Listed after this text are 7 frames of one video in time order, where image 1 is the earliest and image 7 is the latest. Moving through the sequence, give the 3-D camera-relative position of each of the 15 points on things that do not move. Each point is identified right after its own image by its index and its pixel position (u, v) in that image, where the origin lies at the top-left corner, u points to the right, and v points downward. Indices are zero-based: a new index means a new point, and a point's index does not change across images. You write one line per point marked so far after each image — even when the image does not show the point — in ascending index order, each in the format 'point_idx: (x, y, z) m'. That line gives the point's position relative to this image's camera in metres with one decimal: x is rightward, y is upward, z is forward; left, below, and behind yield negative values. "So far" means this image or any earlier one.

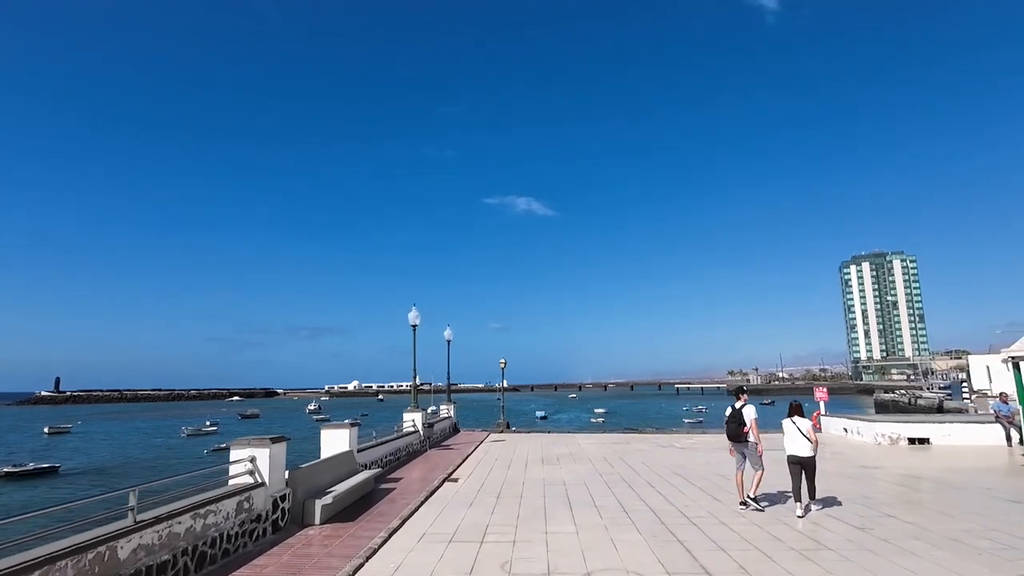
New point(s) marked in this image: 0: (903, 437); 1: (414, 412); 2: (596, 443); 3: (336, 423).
0: (+12.1, -4.6, +18.0) m
1: (-3.1, -3.9, +18.1) m
2: (+2.7, -5.1, +18.9) m
3: (-3.4, -2.7, +11.3) m
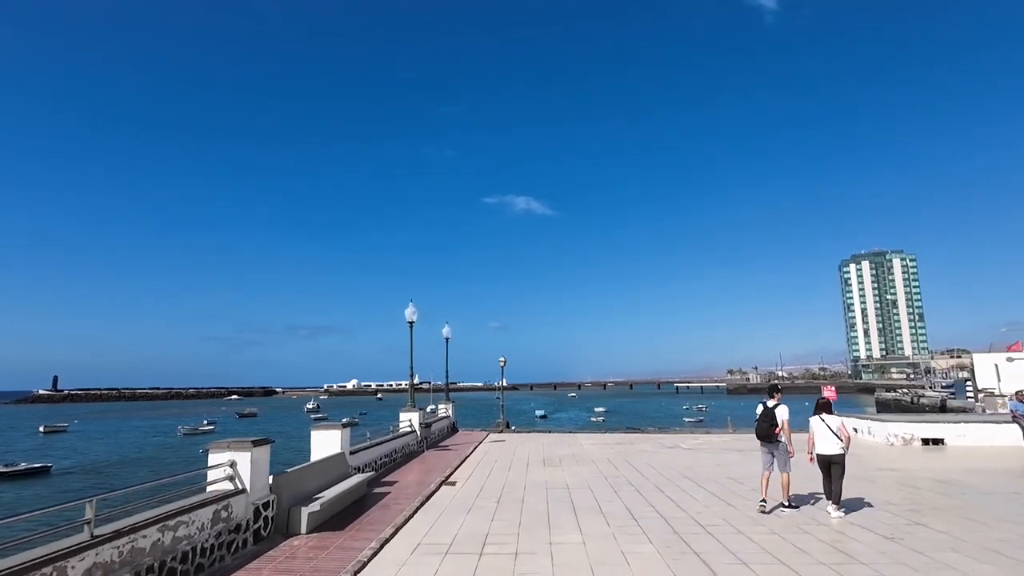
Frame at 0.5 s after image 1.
0: (+12.1, -4.5, +17.4) m
1: (-3.1, -3.7, +17.5) m
2: (+2.7, -5.0, +18.3) m
3: (-3.4, -2.5, +10.7) m
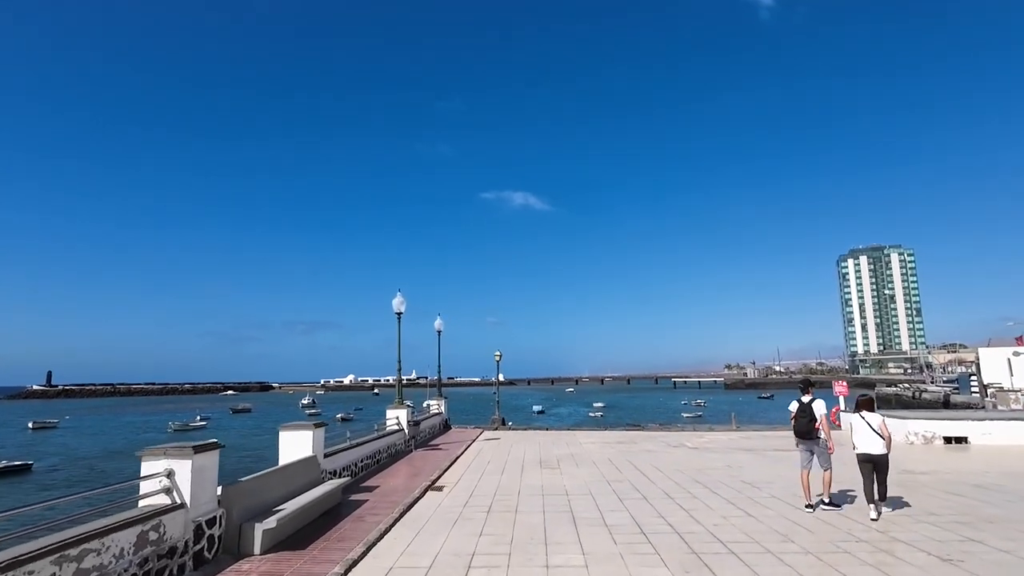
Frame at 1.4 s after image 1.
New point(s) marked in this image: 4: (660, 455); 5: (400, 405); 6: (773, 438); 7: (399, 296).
0: (+12.0, -4.2, +16.3) m
1: (-3.2, -3.4, +16.3) m
2: (+2.6, -4.6, +17.2) m
3: (-3.6, -2.3, +9.6) m
4: (+3.8, -4.3, +15.1) m
5: (-3.2, -3.3, +16.4) m
6: (+8.4, -4.8, +18.7) m
7: (-3.4, -0.3, +17.5) m
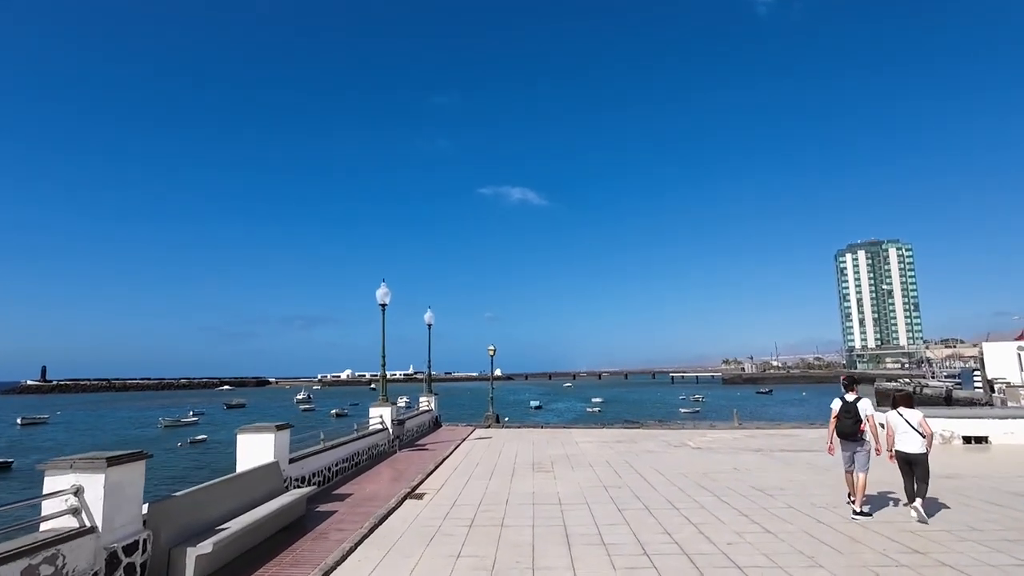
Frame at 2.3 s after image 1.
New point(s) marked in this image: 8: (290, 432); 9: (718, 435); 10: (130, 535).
0: (+11.8, -3.9, +15.3) m
1: (-3.4, -3.1, +15.3) m
2: (+2.3, -4.4, +16.2) m
3: (-3.8, -2.0, +8.5) m
4: (+3.6, -4.1, +14.1) m
5: (-3.4, -3.0, +15.4) m
6: (+8.2, -4.5, +17.7) m
7: (-3.6, 0.0, +16.4) m
8: (-3.4, -2.2, +8.9) m
9: (+6.4, -4.6, +18.0) m
10: (-3.5, -2.3, +5.4) m
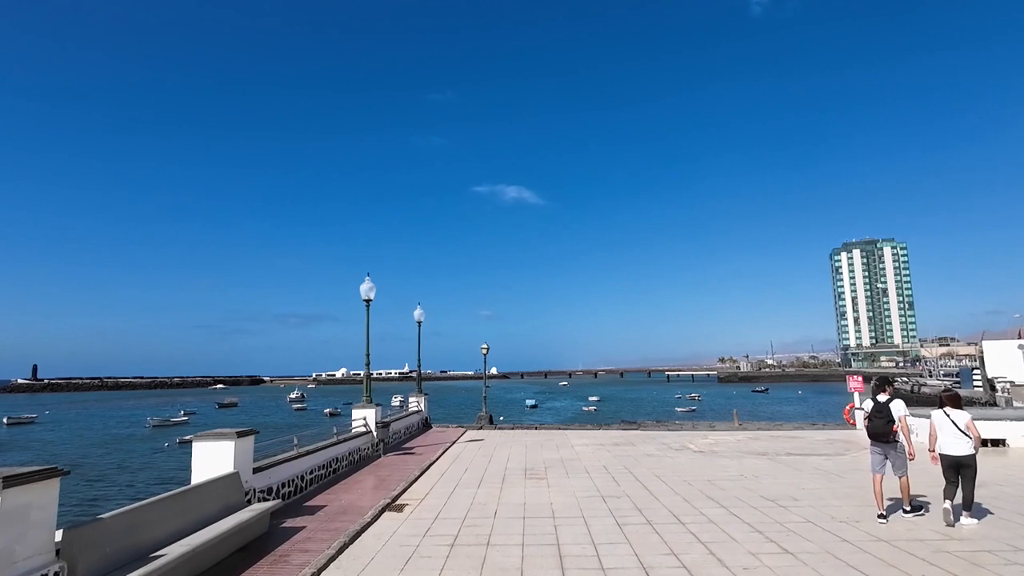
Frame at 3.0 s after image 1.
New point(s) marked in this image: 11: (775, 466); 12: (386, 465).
0: (+11.6, -3.8, +14.6) m
1: (-3.6, -3.0, +14.4) m
2: (+2.1, -4.2, +15.4) m
3: (-3.9, -1.9, +7.6) m
4: (+3.4, -3.9, +13.3) m
5: (-3.6, -2.9, +14.5) m
6: (+8.0, -4.4, +16.9) m
7: (-3.9, +0.2, +15.5) m
8: (-3.6, -2.1, +8.0) m
9: (+6.2, -4.4, +17.1) m
10: (-3.7, -2.2, +4.5) m
11: (+5.6, -3.8, +12.3) m
12: (-2.8, -4.0, +13.0) m
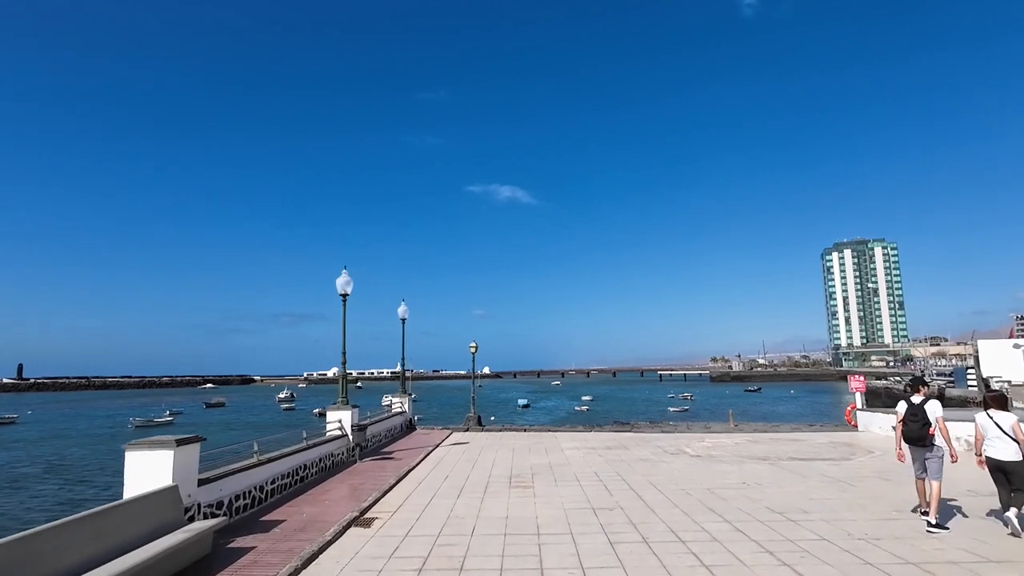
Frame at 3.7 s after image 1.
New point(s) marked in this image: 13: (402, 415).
0: (+11.2, -3.7, +13.8) m
1: (-4.0, -2.8, +13.5) m
2: (+1.8, -4.1, +14.5) m
3: (-4.2, -1.8, +6.7) m
4: (+3.1, -3.8, +12.5) m
5: (-3.9, -2.7, +13.5) m
6: (+7.6, -4.3, +16.1) m
7: (-4.2, +0.3, +14.6) m
8: (-3.8, -1.9, +7.0) m
9: (+5.8, -4.3, +16.3) m
10: (-3.9, -2.0, +3.5) m
11: (+5.2, -3.6, +11.4) m
12: (-3.1, -3.8, +12.1) m
13: (-3.6, -4.2, +19.0) m
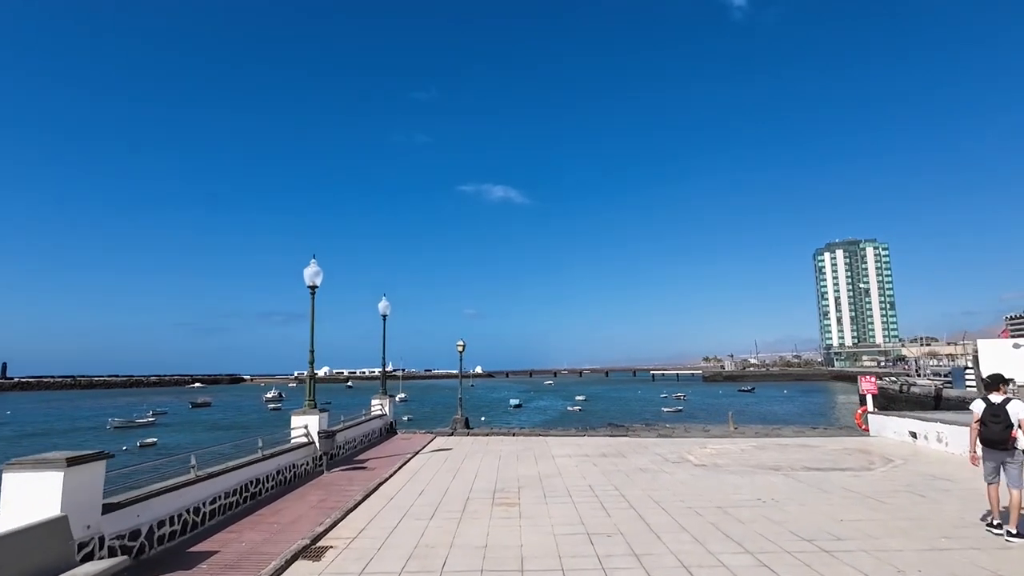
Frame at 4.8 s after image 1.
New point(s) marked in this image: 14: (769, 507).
0: (+10.9, -3.5, +12.6) m
1: (-4.3, -2.7, +12.1) m
2: (+1.5, -3.9, +13.2) m
3: (-4.4, -1.6, +5.3) m
4: (+2.8, -3.6, +11.2) m
5: (-4.2, -2.5, +12.2) m
6: (+7.3, -4.1, +14.9) m
7: (-4.5, +0.5, +13.2) m
8: (-4.0, -1.7, +5.7) m
9: (+5.4, -4.1, +15.1) m
10: (-4.1, -1.8, +2.2) m
11: (+5.0, -3.5, +10.2) m
12: (-3.4, -3.6, +10.8) m
13: (-4.0, -4.0, +17.7) m
14: (+3.8, -3.3, +8.7) m
